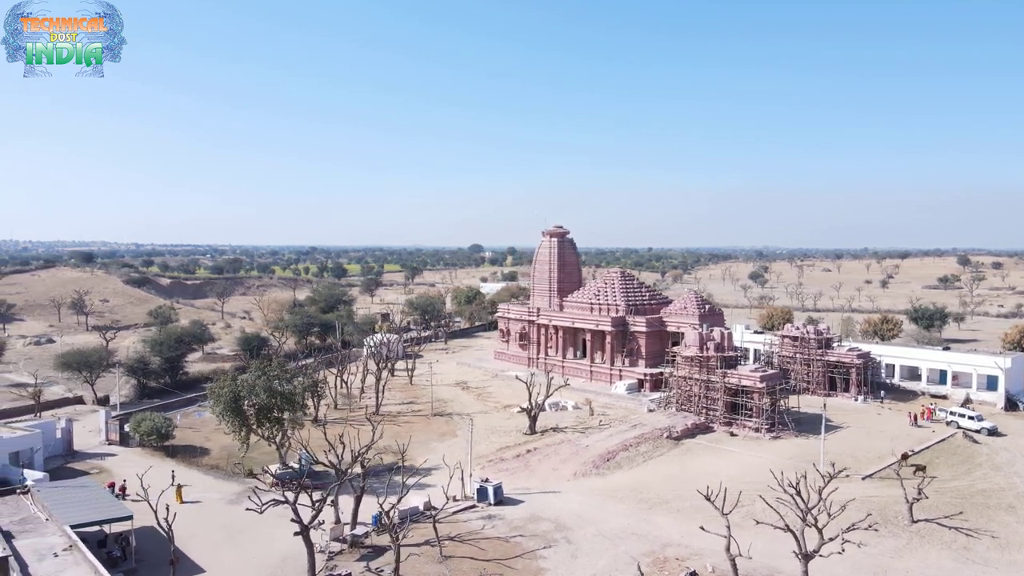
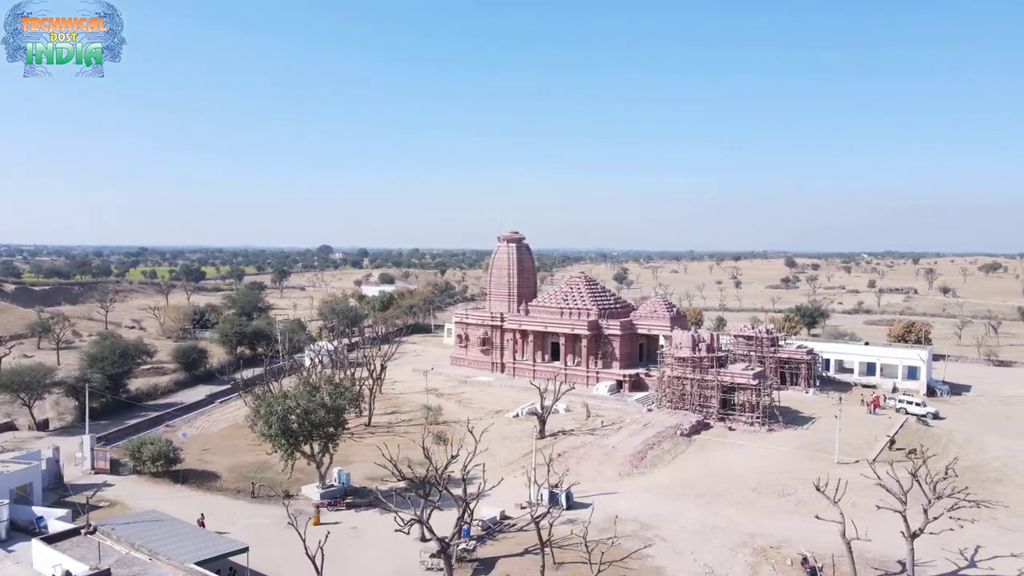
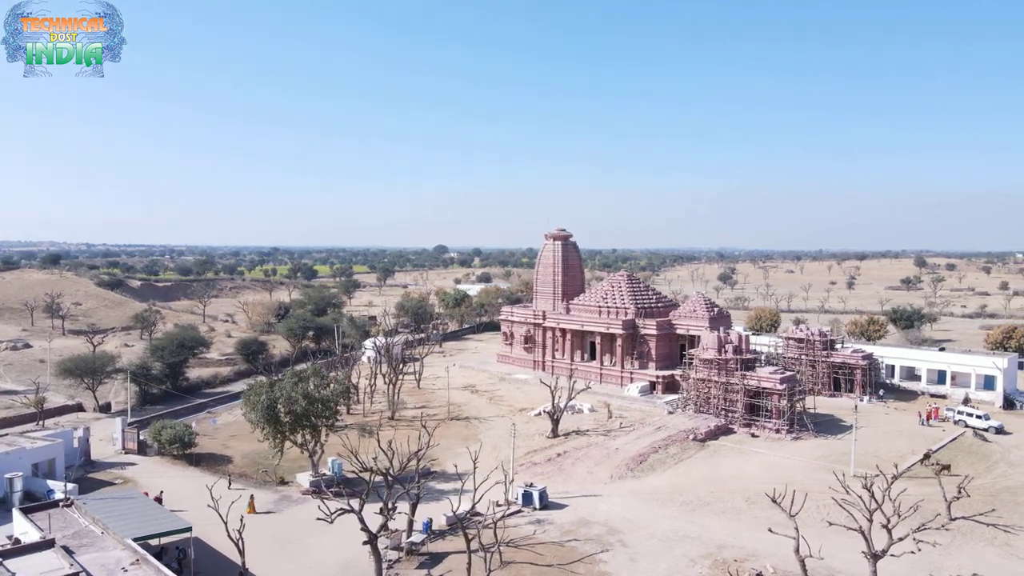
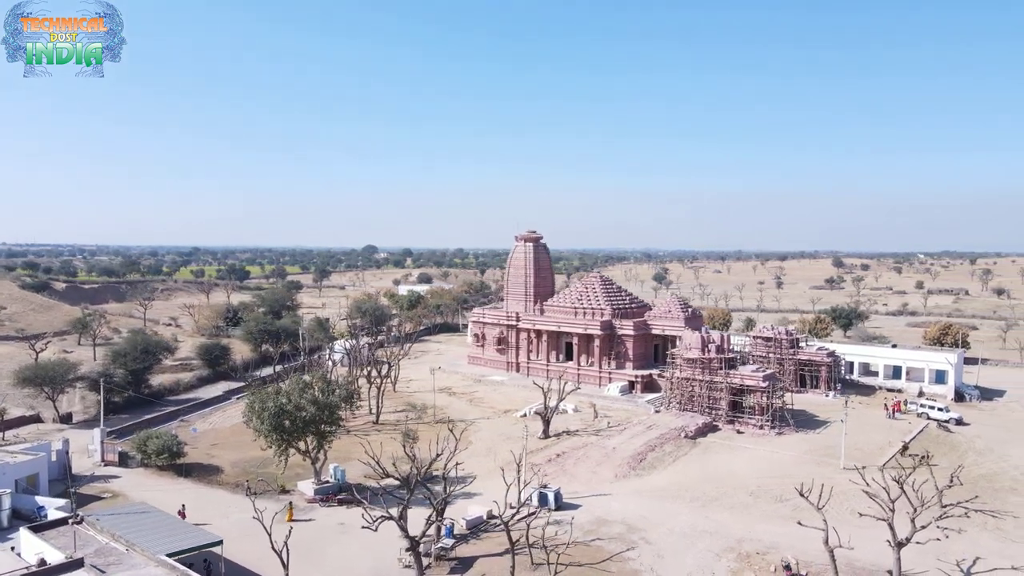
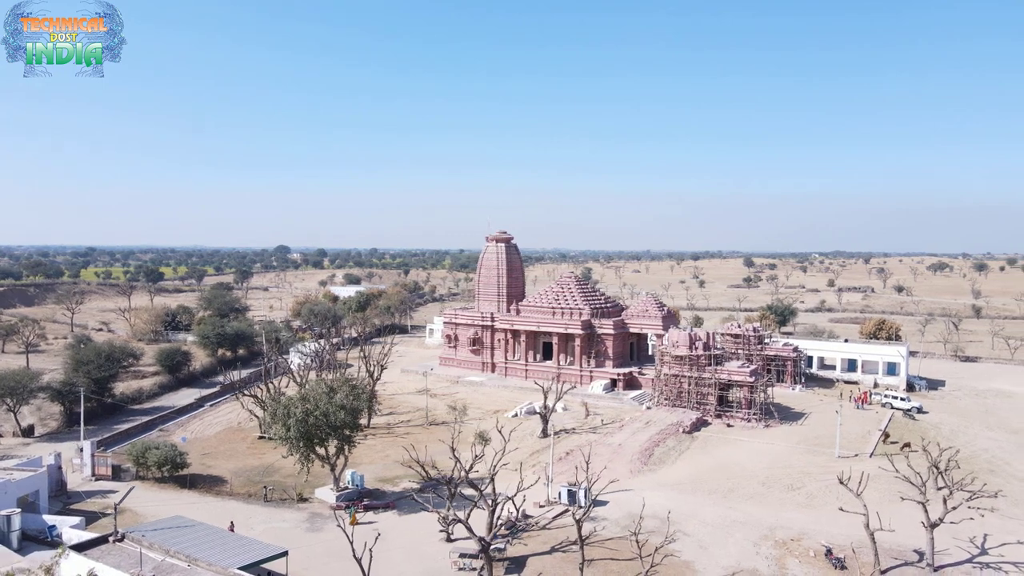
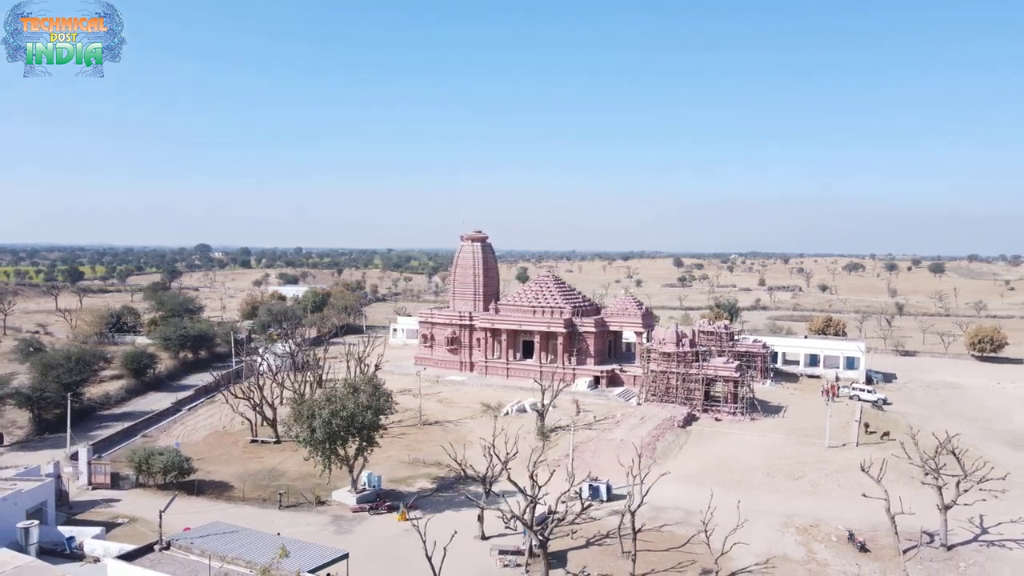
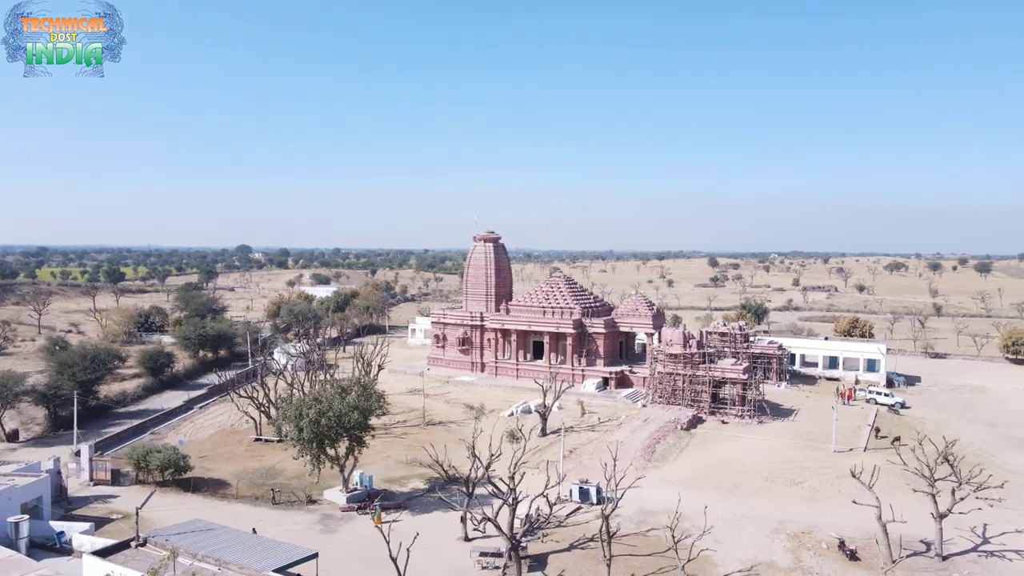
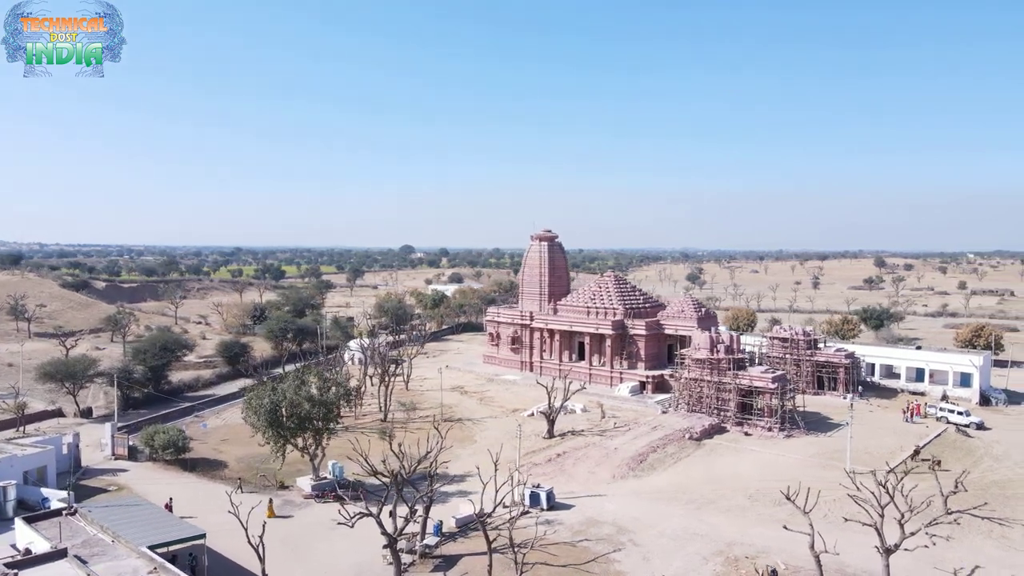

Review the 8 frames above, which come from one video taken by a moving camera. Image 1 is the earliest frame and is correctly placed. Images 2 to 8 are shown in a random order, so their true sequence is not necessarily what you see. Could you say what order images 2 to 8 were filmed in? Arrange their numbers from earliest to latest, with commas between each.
3, 8, 4, 2, 5, 7, 6
